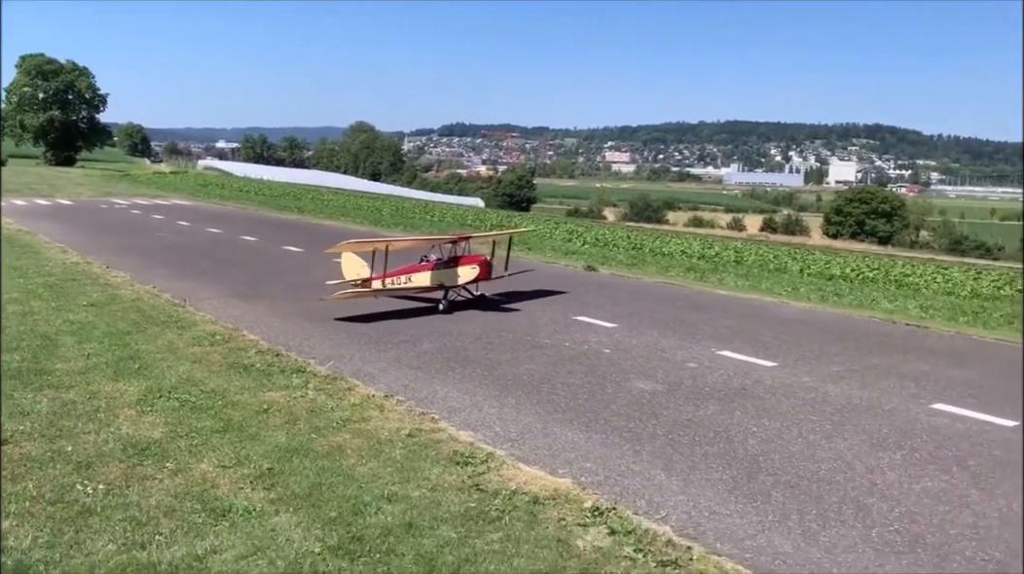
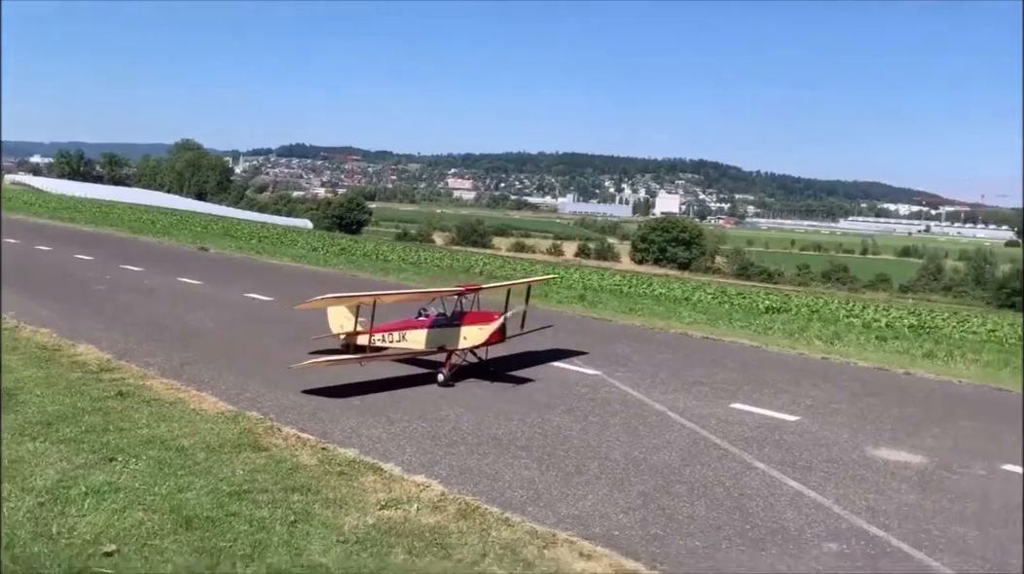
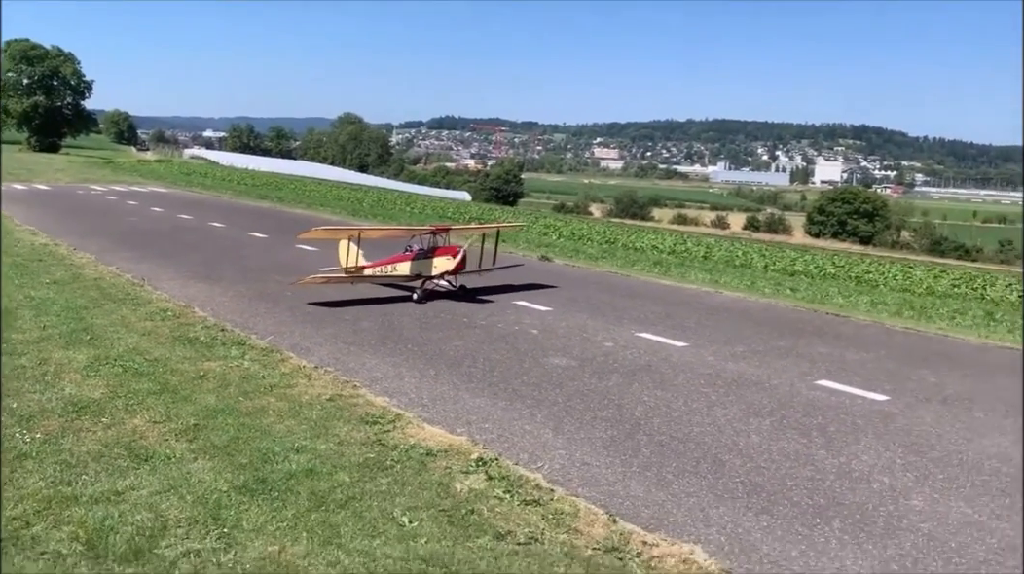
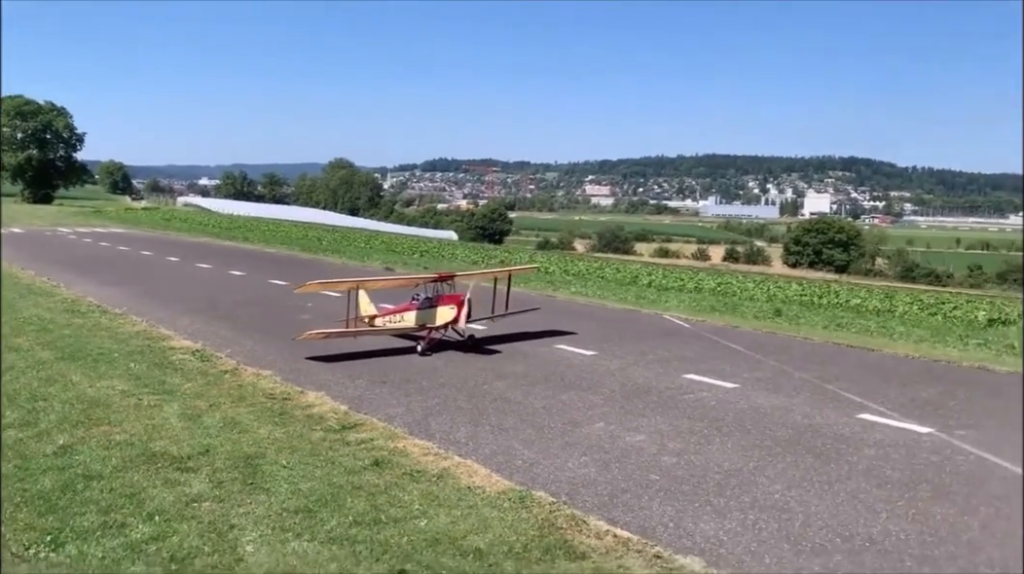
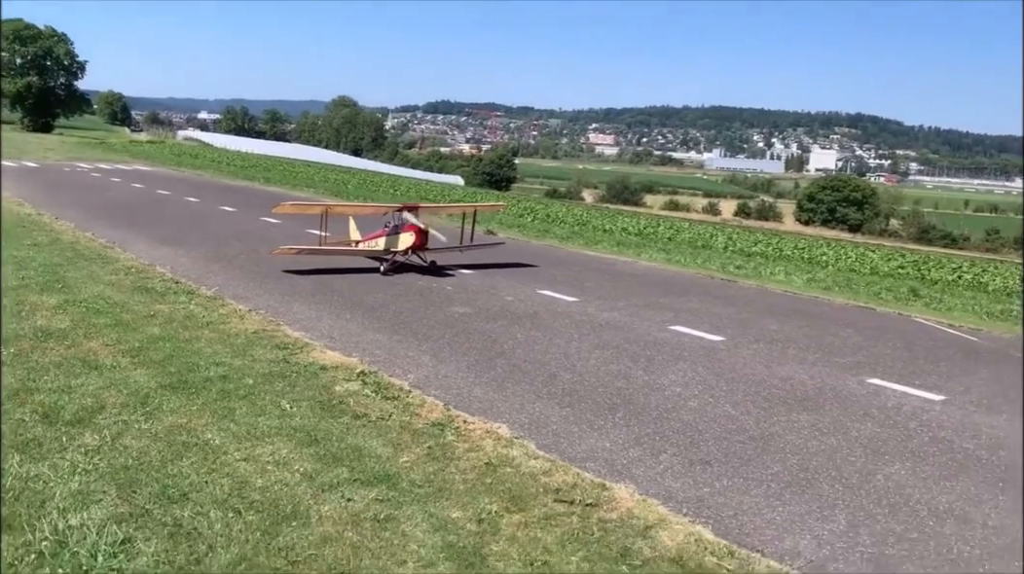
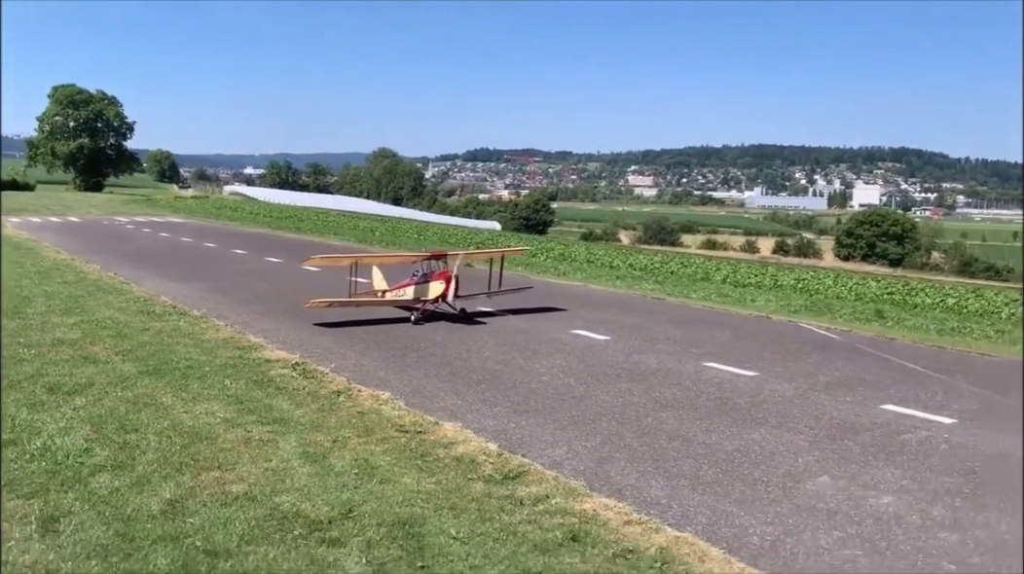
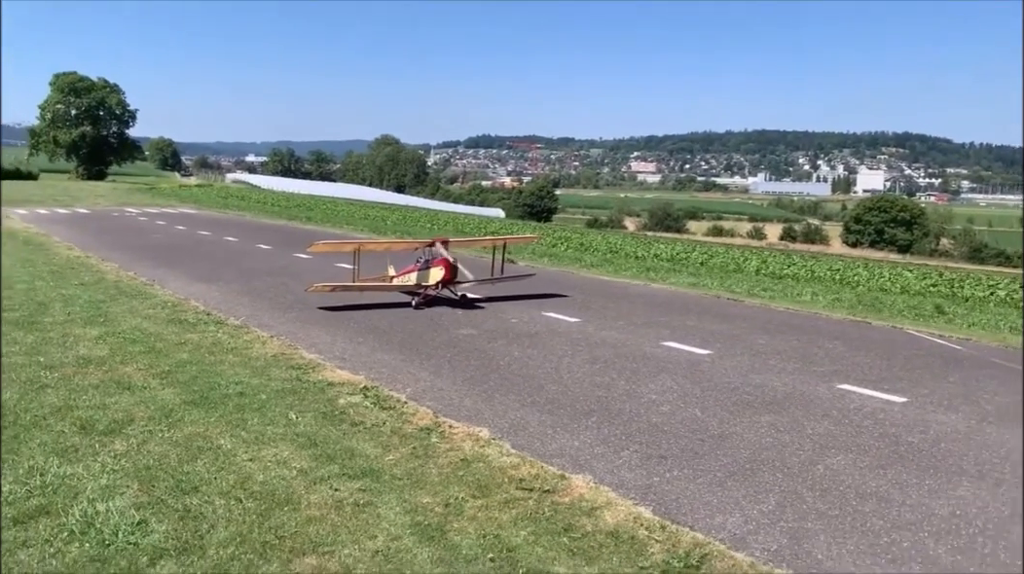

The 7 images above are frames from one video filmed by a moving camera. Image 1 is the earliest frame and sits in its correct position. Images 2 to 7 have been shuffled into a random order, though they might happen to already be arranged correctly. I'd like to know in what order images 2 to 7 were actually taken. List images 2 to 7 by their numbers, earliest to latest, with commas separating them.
3, 5, 7, 6, 4, 2
